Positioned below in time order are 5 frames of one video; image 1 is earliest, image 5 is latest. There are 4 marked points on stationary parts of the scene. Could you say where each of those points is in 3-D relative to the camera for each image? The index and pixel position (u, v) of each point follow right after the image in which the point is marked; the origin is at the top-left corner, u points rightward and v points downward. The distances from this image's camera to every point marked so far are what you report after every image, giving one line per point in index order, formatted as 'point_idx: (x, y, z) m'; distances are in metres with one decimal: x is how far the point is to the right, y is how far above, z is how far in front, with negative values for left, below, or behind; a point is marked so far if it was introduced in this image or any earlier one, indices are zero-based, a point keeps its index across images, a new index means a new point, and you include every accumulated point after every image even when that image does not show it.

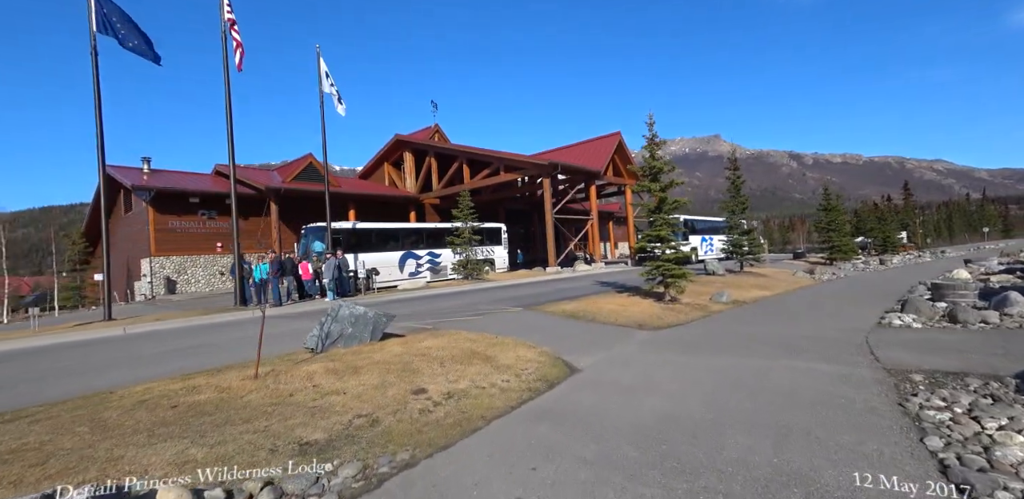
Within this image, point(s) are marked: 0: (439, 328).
0: (-1.6, -1.7, +10.2) m
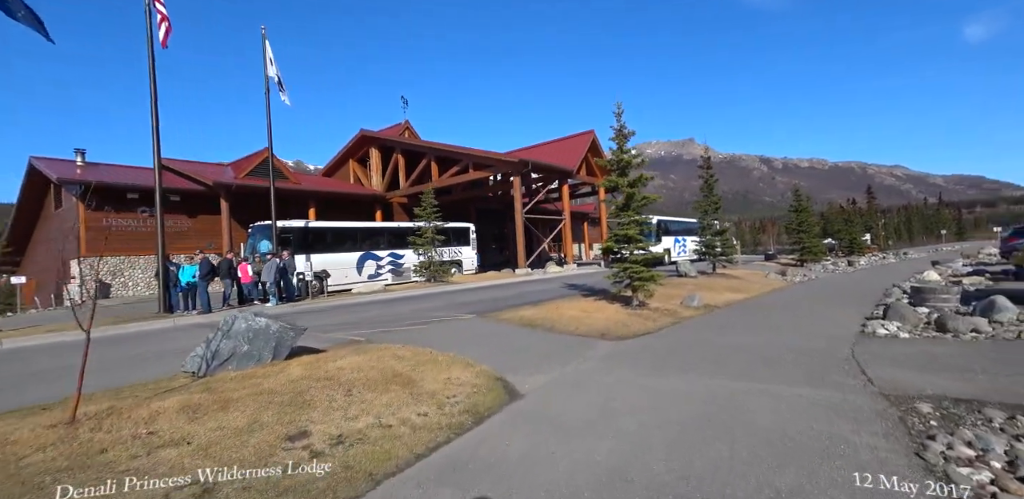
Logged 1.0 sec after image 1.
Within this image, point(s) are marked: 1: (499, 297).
0: (-2.7, -1.7, +8.8) m
1: (-0.5, -1.9, +17.8) m
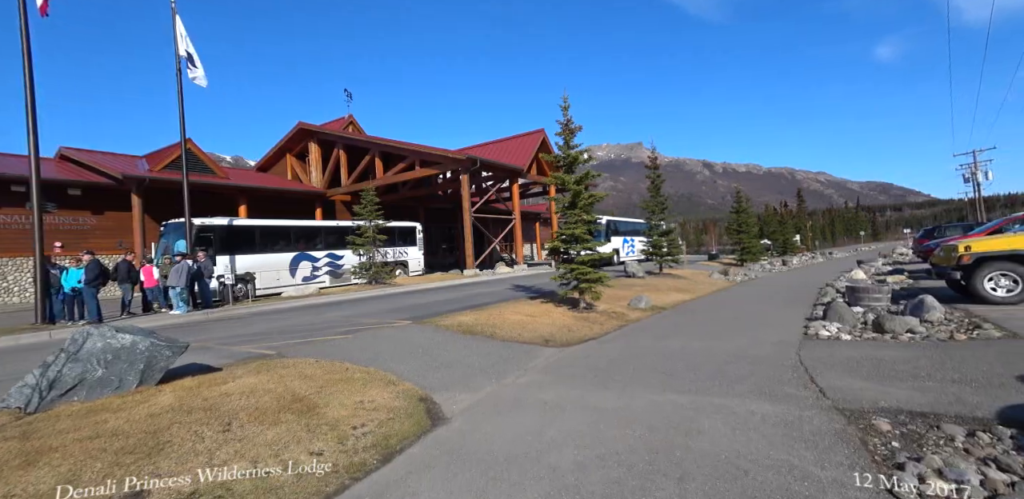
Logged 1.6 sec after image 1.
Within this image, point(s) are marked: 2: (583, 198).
0: (-3.8, -1.8, +7.7) m
1: (-2.6, -1.9, +16.9) m
2: (+2.0, +1.5, +13.2) m
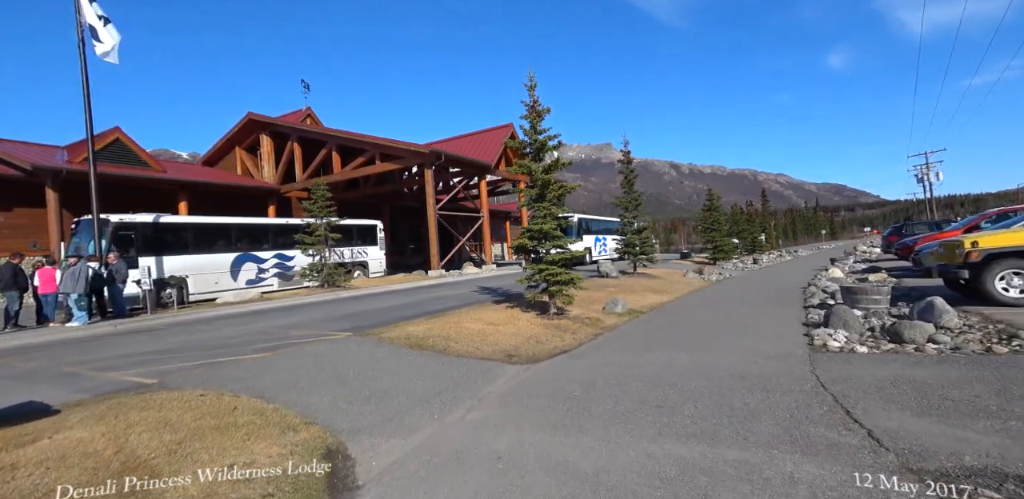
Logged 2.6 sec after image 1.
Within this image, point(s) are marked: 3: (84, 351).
0: (-4.4, -1.7, +5.8) m
1: (-3.8, -1.9, +15.1) m
2: (+1.0, +1.5, +11.7) m
3: (-8.7, -2.1, +9.4) m
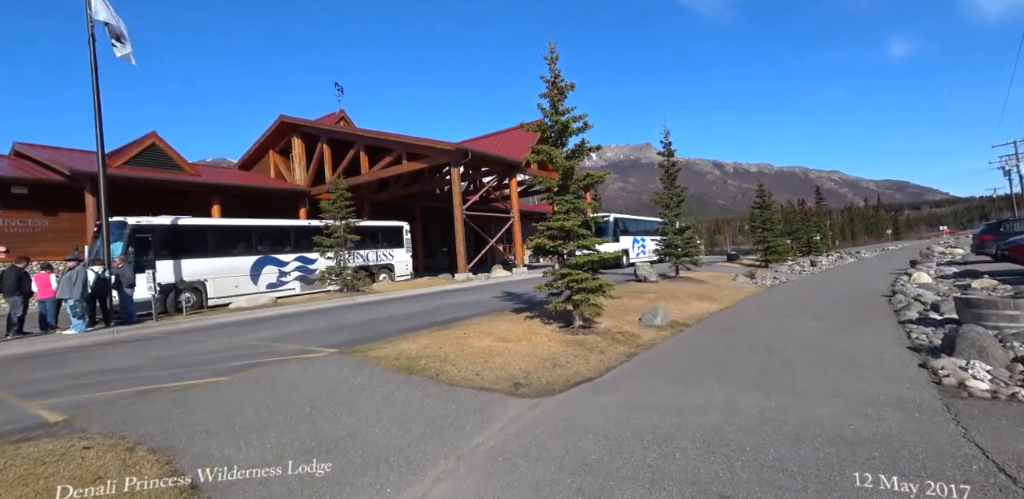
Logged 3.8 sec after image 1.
0: (-4.5, -1.8, +4.5) m
1: (-3.1, -1.9, +13.6) m
2: (+1.4, +1.5, +9.8) m
3: (-8.4, -2.1, +8.4) m
